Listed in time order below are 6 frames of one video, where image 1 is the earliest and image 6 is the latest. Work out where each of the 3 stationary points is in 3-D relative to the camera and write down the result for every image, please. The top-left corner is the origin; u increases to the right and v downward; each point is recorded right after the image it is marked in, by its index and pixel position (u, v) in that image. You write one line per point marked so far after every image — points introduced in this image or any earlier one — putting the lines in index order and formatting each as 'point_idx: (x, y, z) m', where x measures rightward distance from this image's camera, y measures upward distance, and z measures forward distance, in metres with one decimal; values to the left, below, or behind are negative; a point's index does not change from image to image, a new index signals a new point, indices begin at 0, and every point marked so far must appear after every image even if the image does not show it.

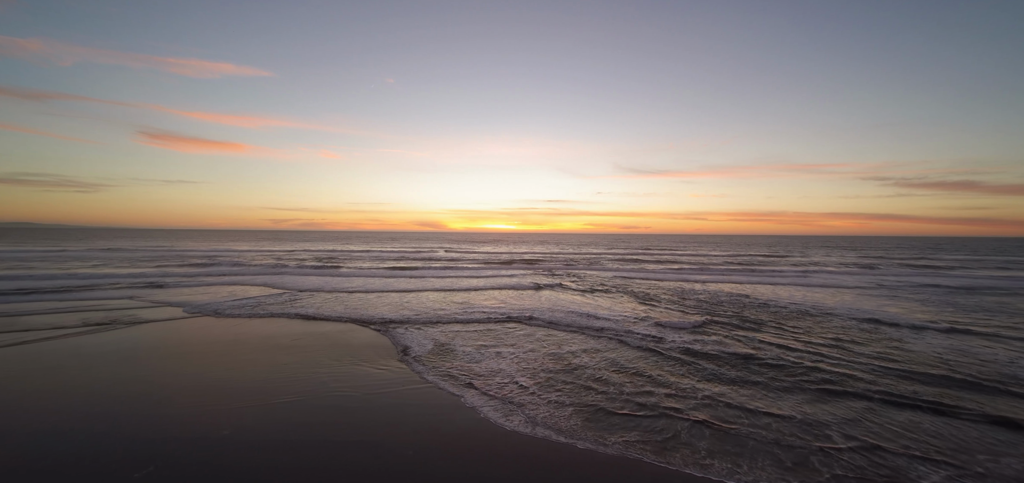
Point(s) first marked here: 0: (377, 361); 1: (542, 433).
0: (-2.6, -2.4, +8.0) m
1: (+0.3, -2.4, +5.0) m
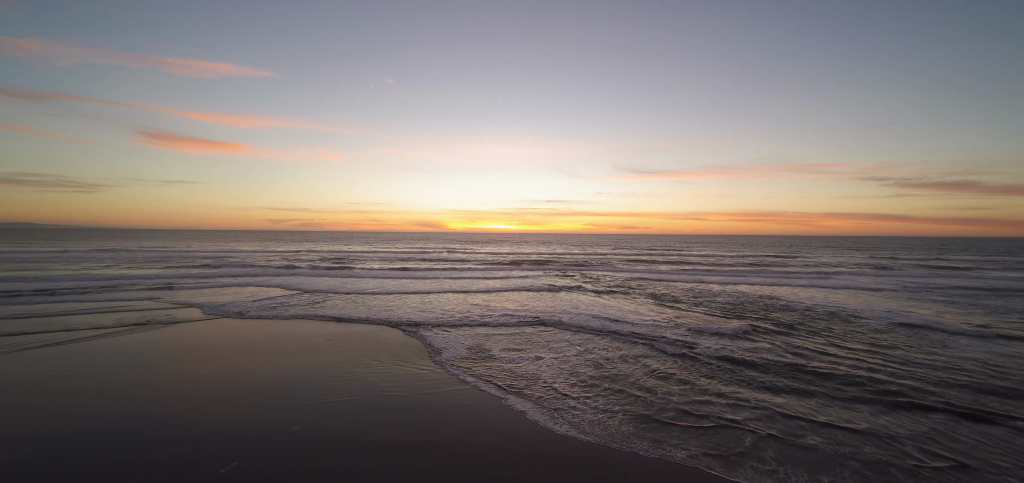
0: (-1.9, -2.4, +8.0) m
1: (+1.0, -2.5, +4.9) m
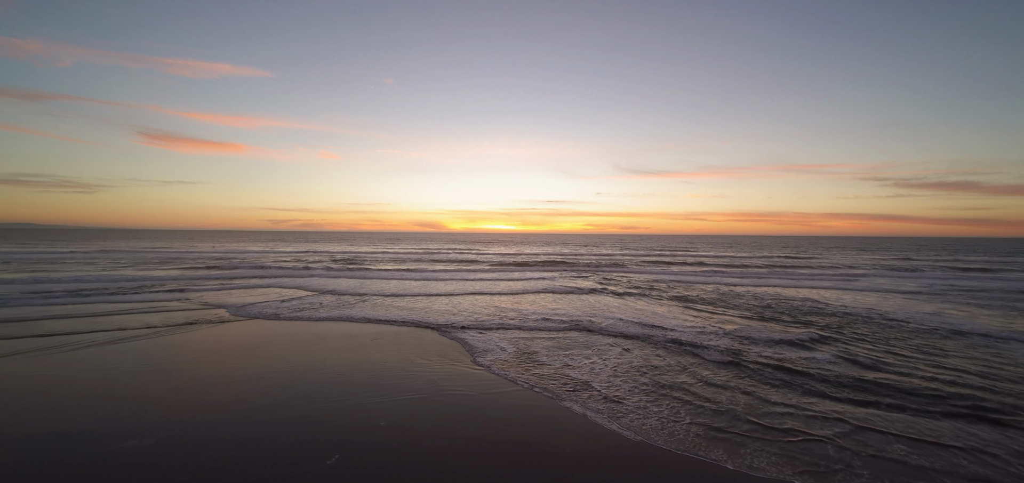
0: (-0.9, -2.5, +7.9) m
1: (+2.0, -2.5, +4.9) m
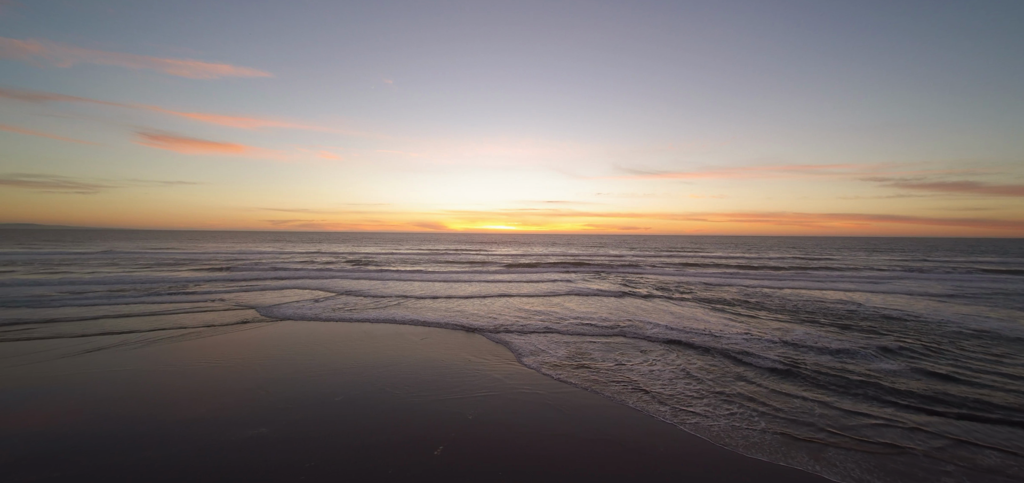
0: (+0.2, -2.5, +8.0) m
1: (+3.1, -2.6, +5.0) m
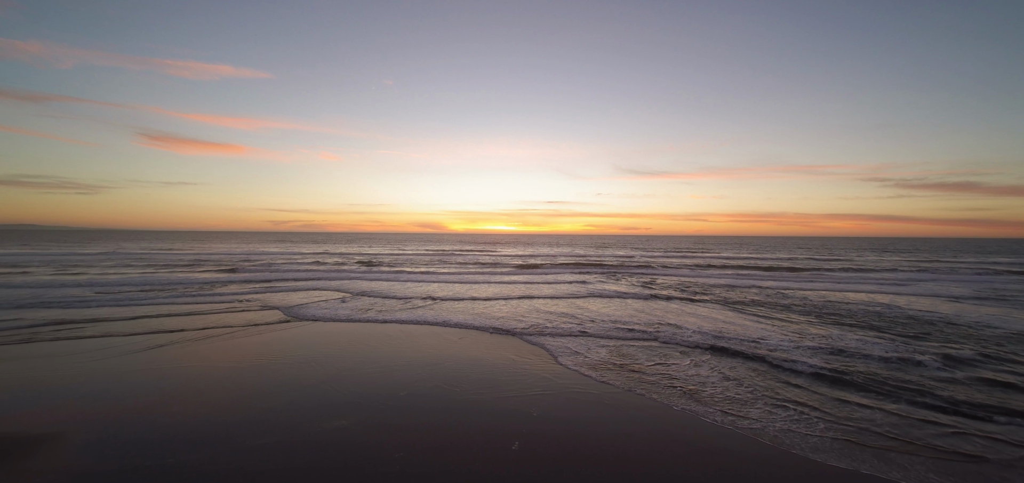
0: (+1.1, -2.6, +8.2) m
1: (+4.0, -2.6, +5.1) m
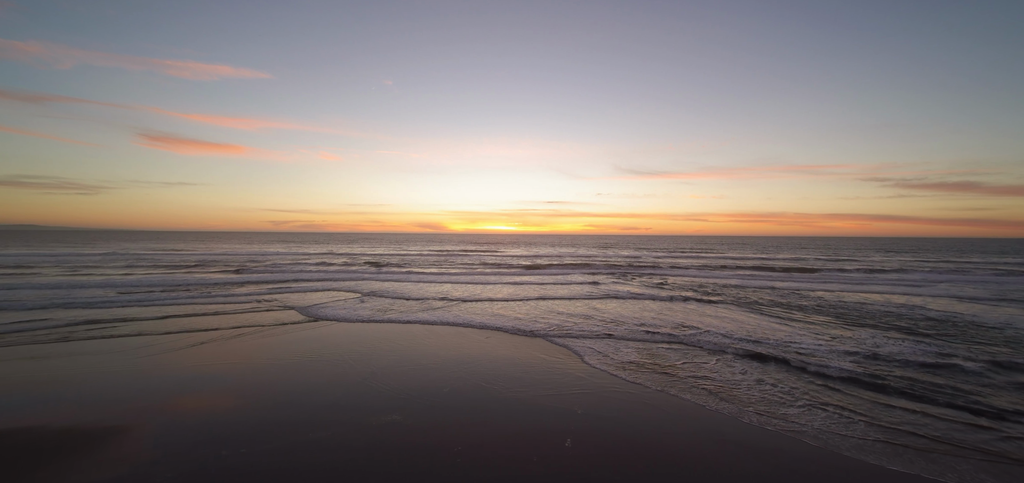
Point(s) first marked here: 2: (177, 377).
0: (+1.8, -2.6, +8.3) m
1: (+4.6, -2.7, +5.2) m
2: (-5.7, -2.3, +6.7) m
